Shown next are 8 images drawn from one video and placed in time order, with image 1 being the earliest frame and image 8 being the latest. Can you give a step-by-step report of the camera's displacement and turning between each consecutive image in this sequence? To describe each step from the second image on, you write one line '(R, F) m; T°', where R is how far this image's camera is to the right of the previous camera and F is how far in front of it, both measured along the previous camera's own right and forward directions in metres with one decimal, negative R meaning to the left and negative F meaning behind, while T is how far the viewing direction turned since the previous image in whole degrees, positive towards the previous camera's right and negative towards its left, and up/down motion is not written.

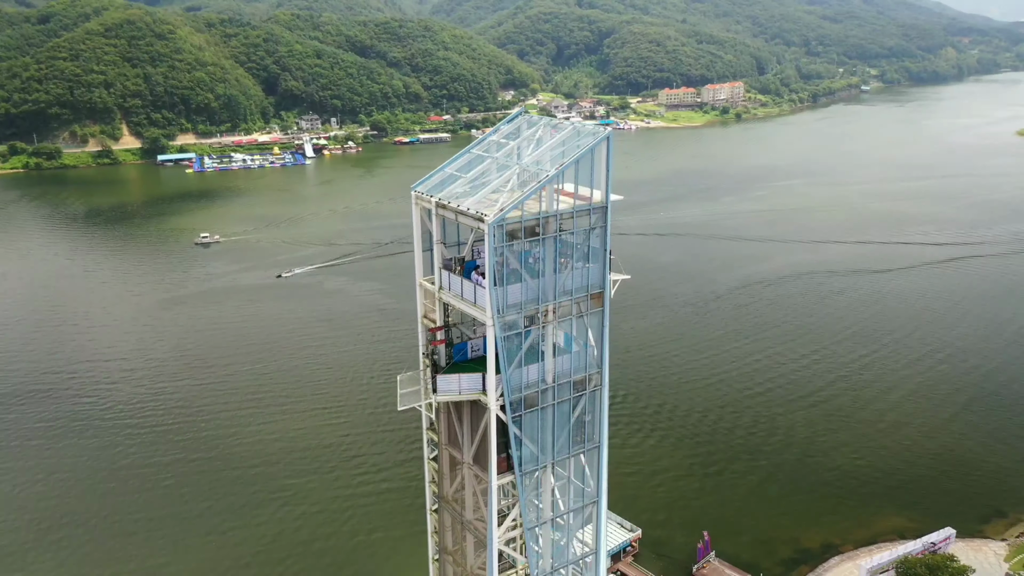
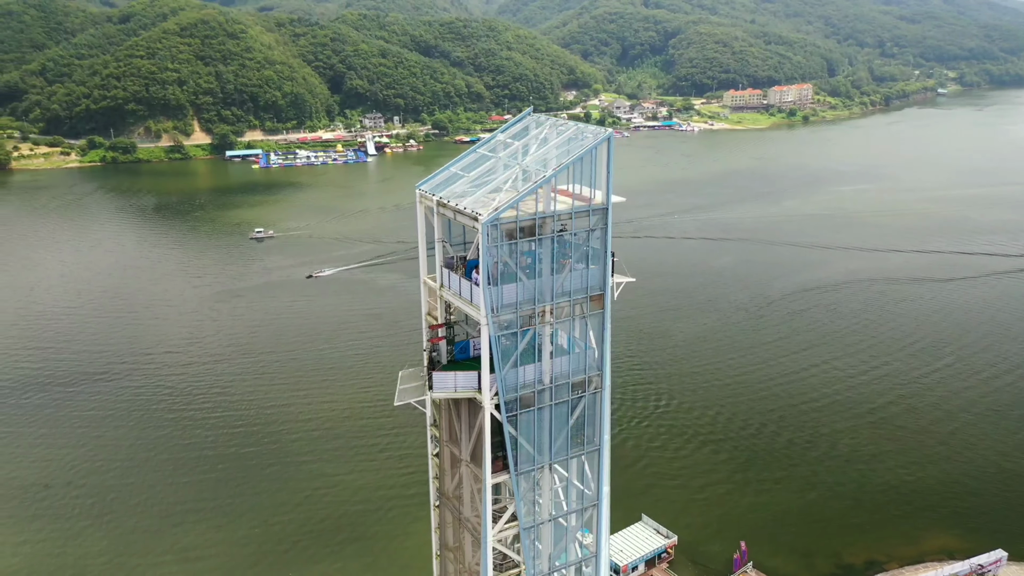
(+0.5, 0.0) m; -4°
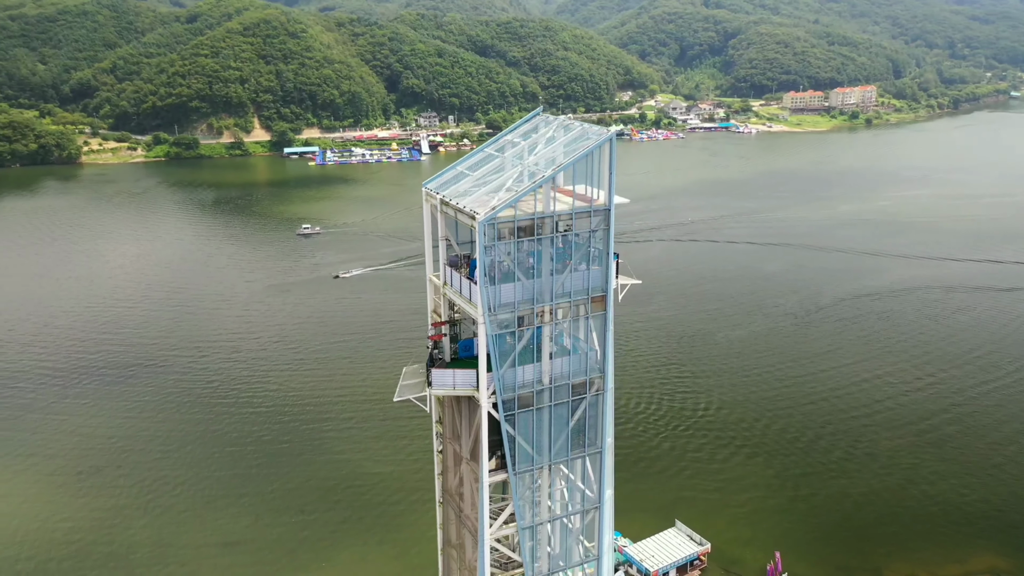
(+0.4, 0.0) m; -4°
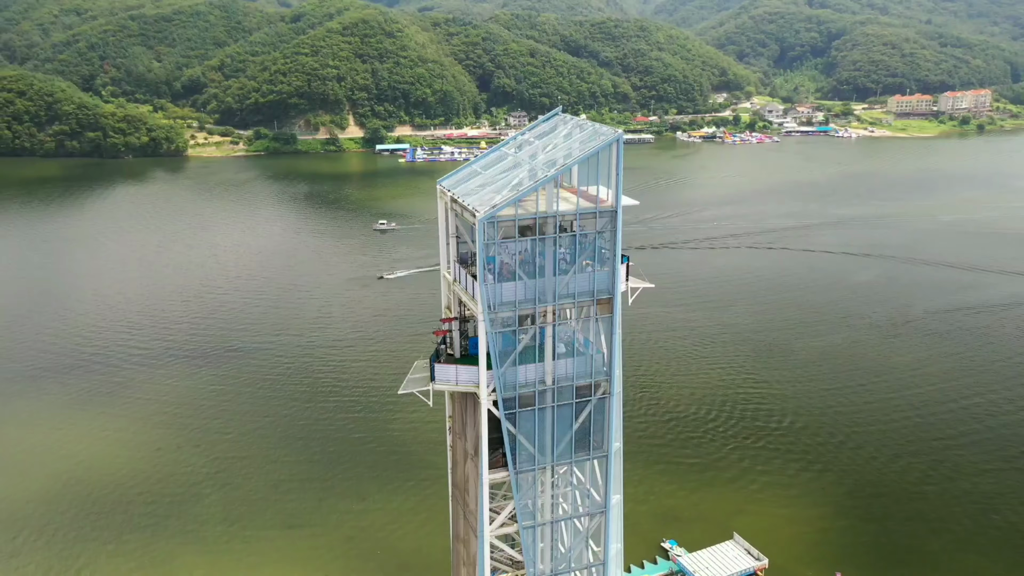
(+0.7, 0.0) m; -6°
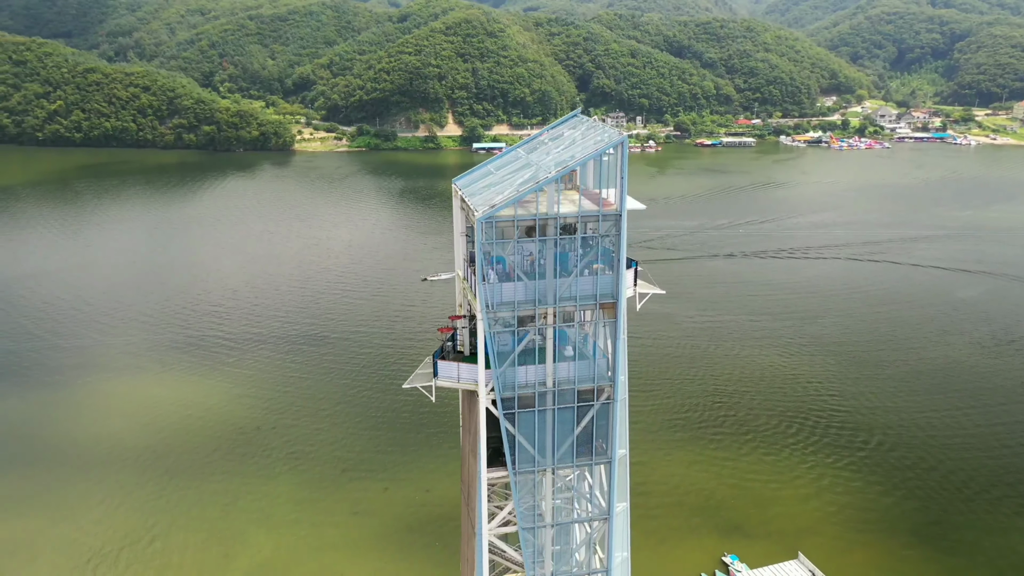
(+0.8, 0.0) m; -7°
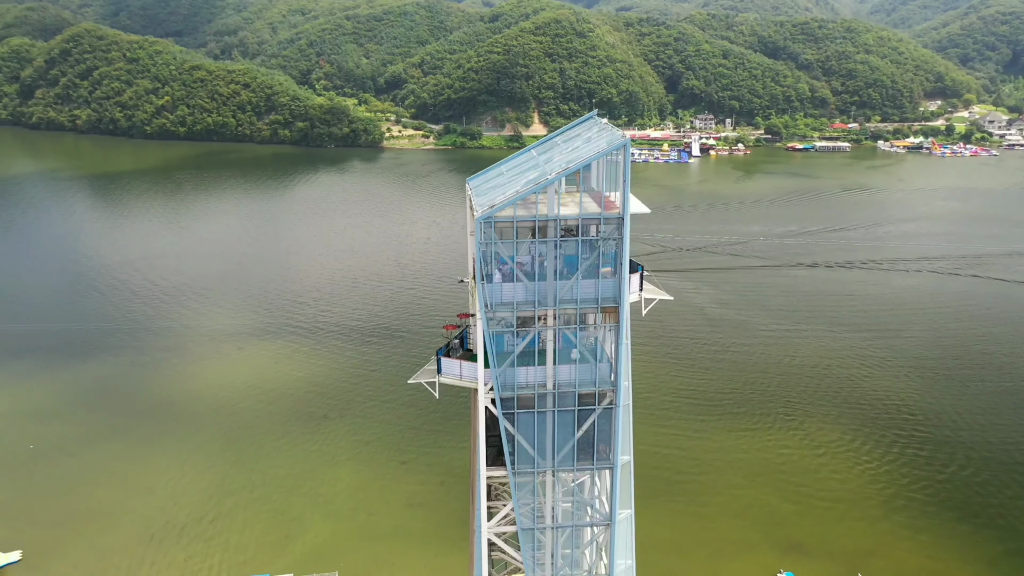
(+0.7, 0.0) m; -6°
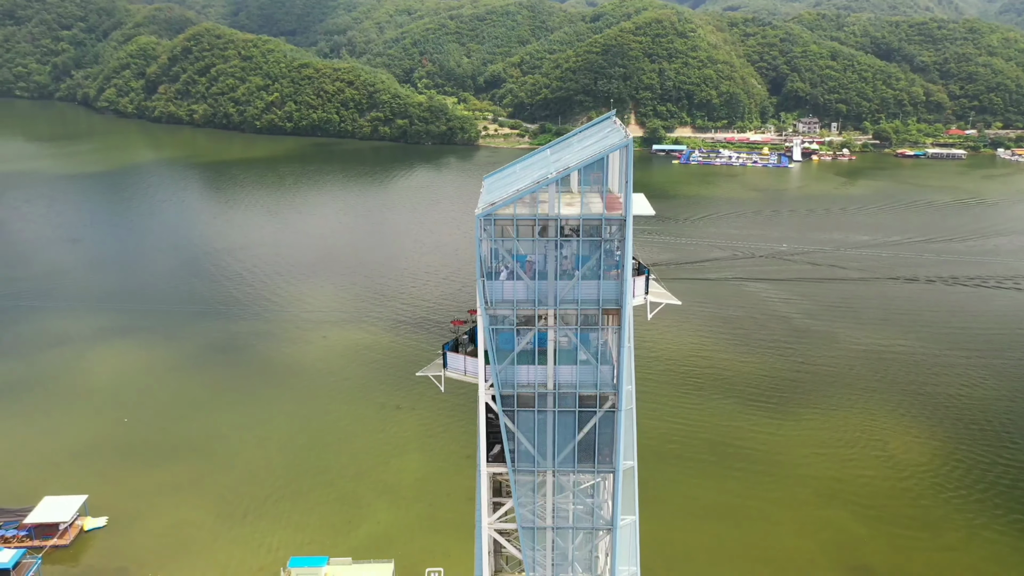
(+0.8, 0.0) m; -7°
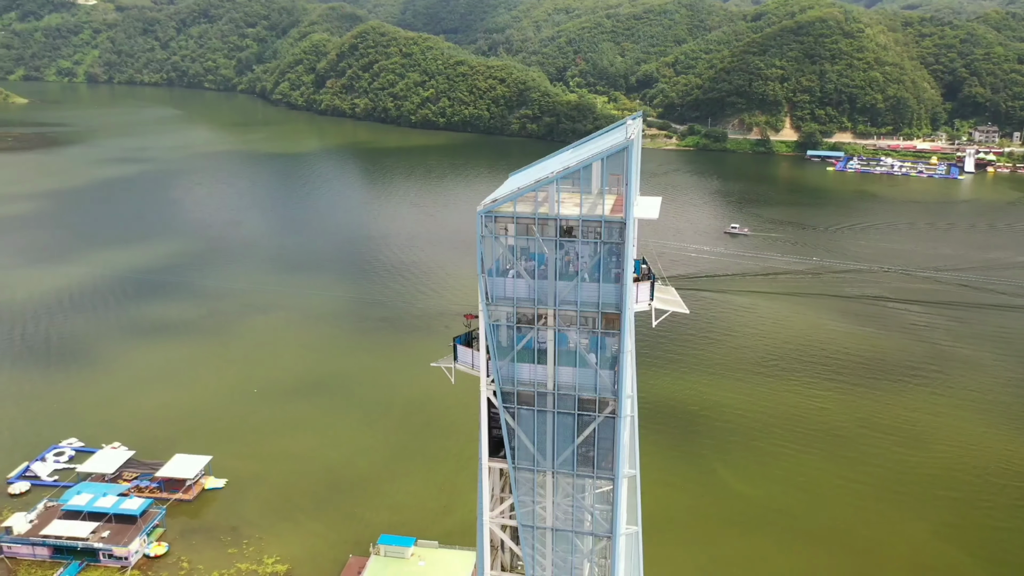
(+1.2, +0.1) m; -10°
